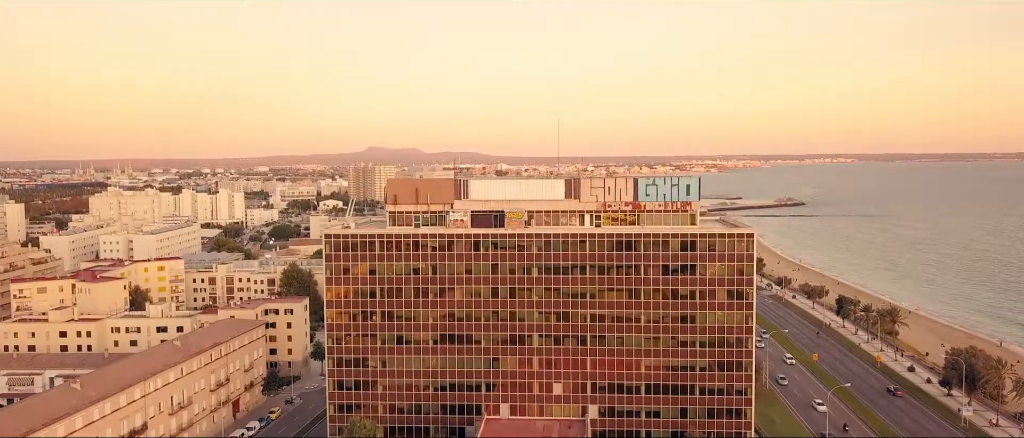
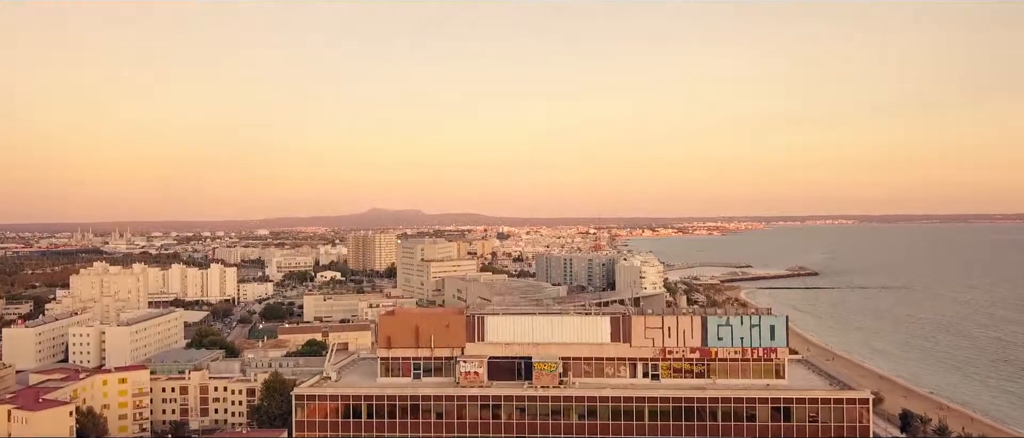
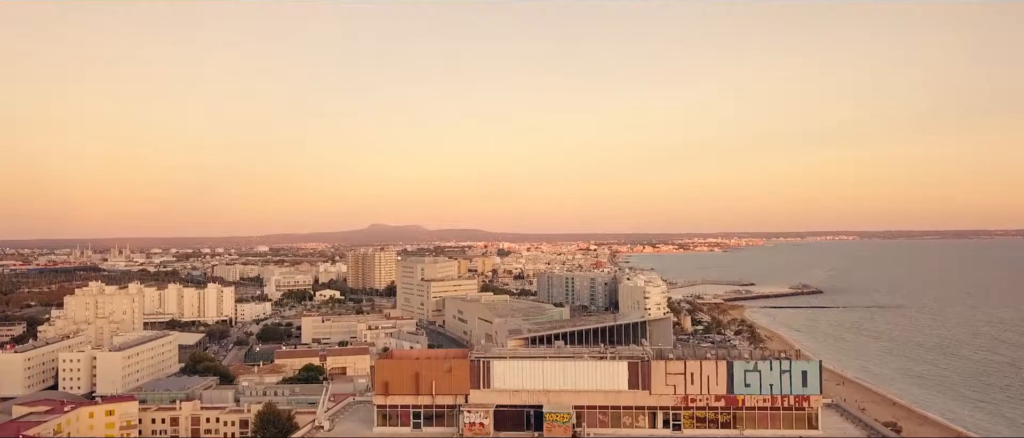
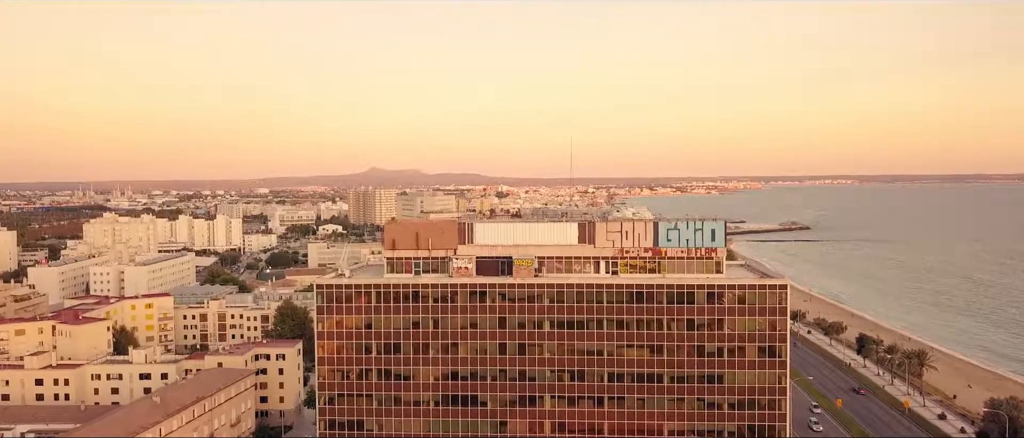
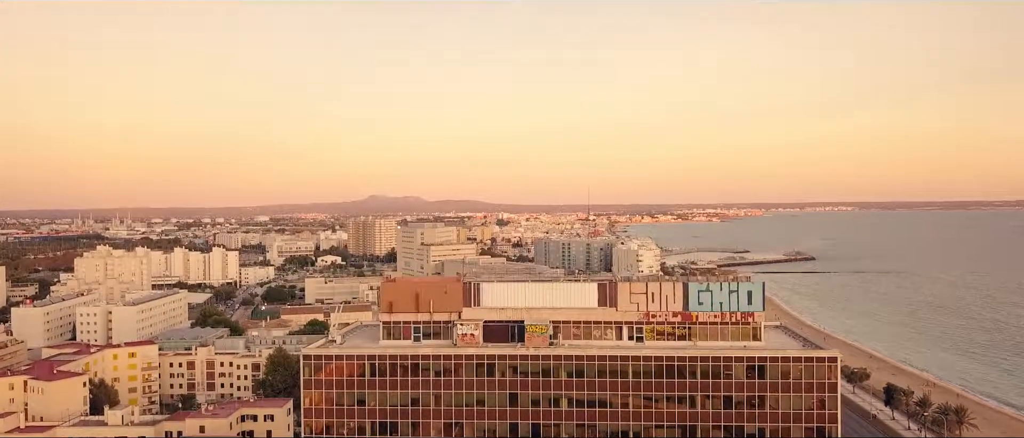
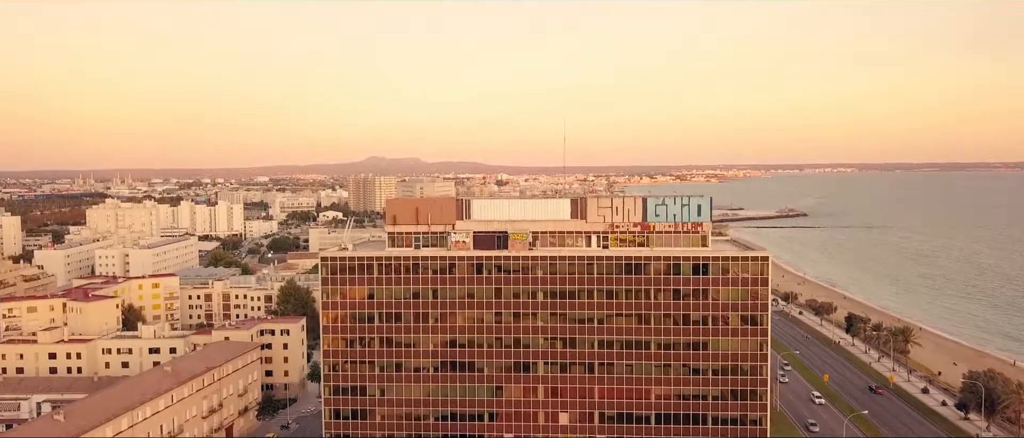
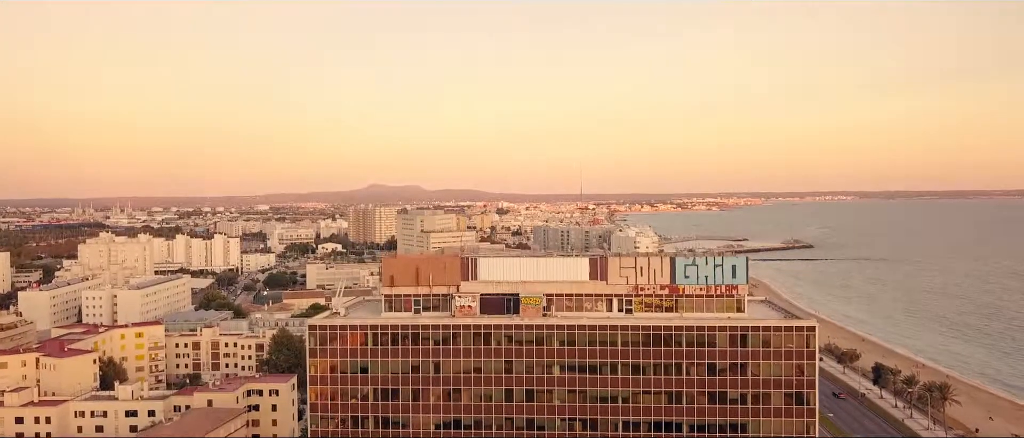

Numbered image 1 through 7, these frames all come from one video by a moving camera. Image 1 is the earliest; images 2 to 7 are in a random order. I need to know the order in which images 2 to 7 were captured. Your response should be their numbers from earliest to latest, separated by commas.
6, 4, 7, 5, 2, 3
